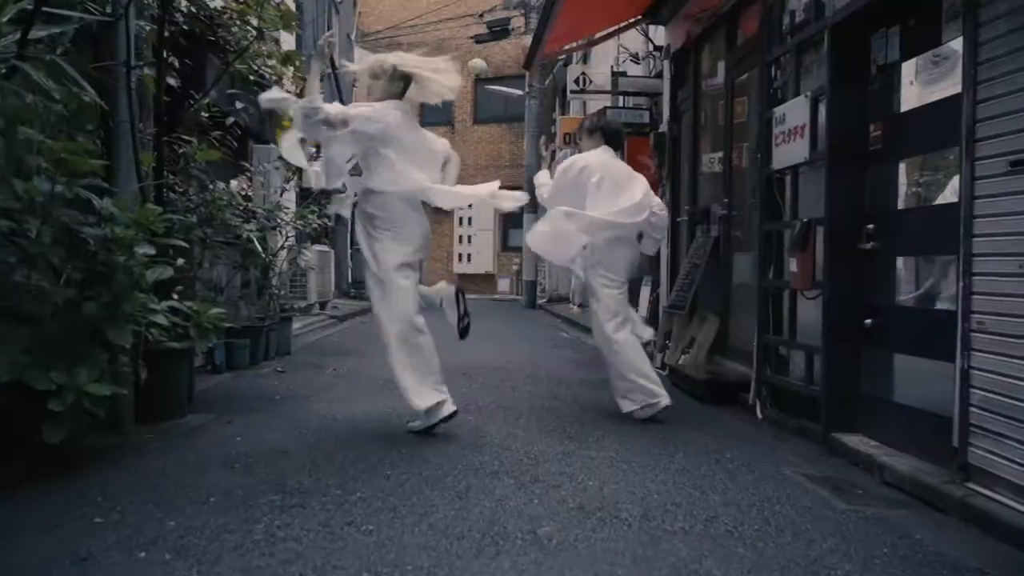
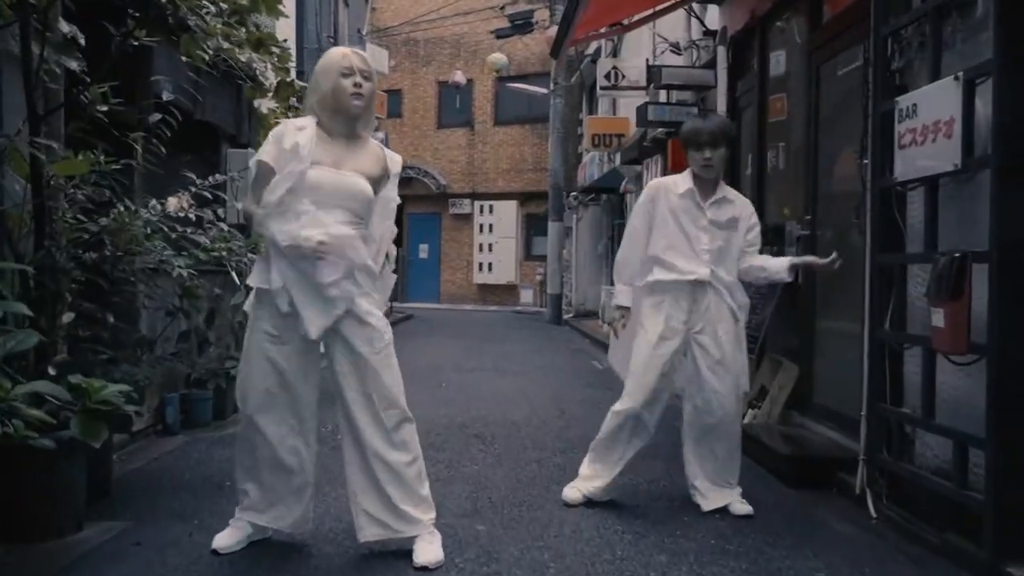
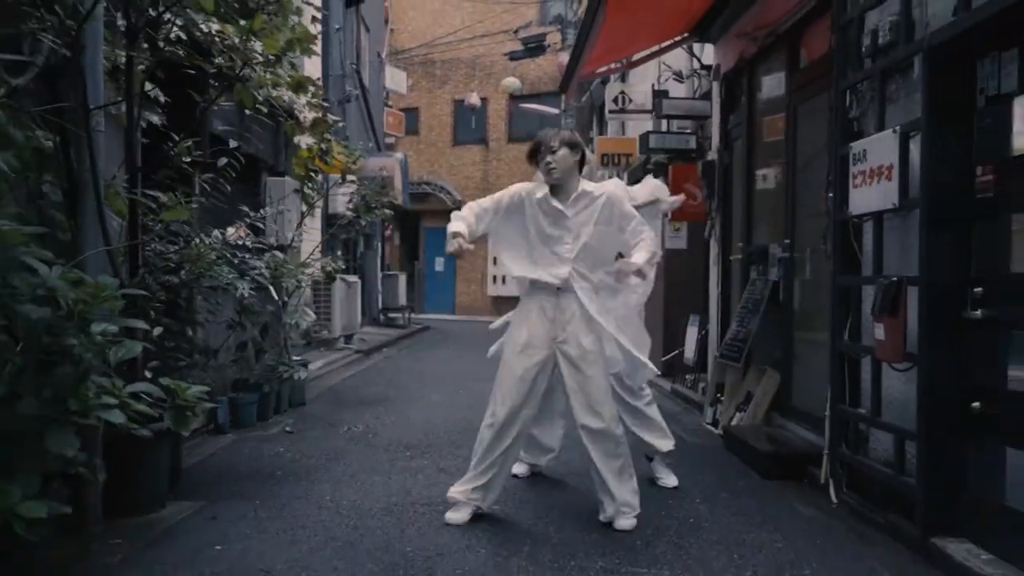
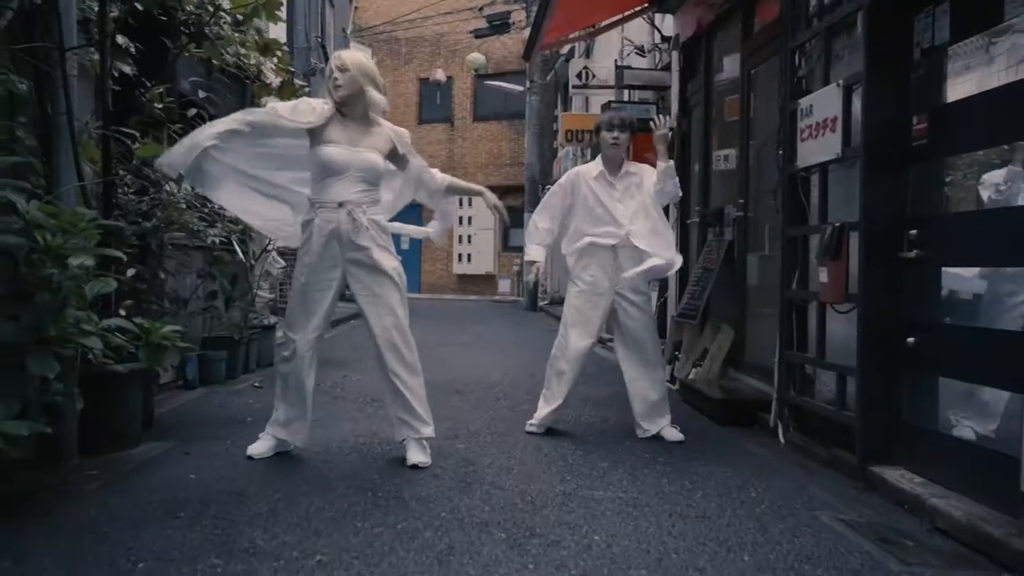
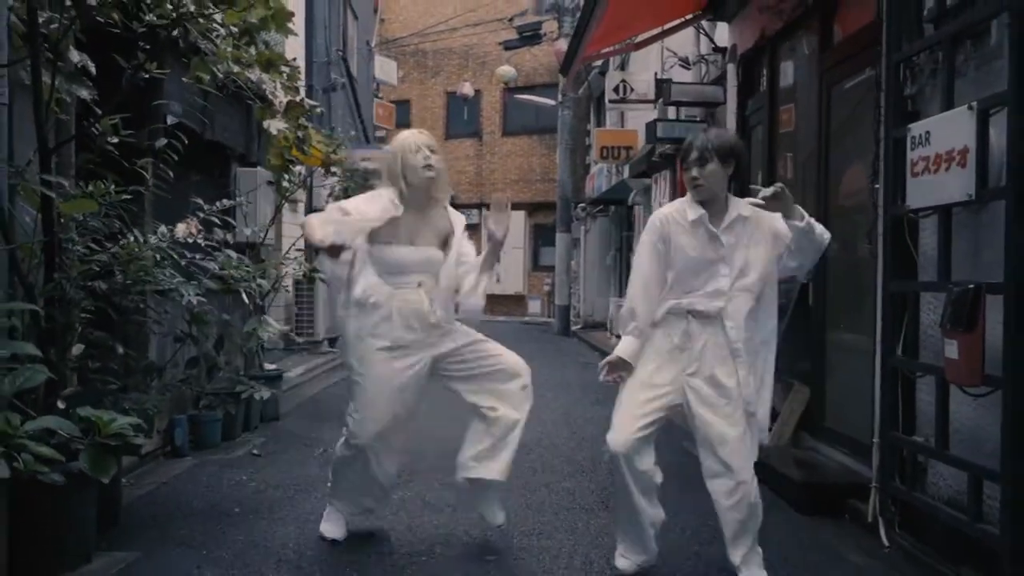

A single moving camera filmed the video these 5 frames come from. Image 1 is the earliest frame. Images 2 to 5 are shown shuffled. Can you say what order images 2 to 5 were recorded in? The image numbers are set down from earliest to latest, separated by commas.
4, 2, 5, 3
